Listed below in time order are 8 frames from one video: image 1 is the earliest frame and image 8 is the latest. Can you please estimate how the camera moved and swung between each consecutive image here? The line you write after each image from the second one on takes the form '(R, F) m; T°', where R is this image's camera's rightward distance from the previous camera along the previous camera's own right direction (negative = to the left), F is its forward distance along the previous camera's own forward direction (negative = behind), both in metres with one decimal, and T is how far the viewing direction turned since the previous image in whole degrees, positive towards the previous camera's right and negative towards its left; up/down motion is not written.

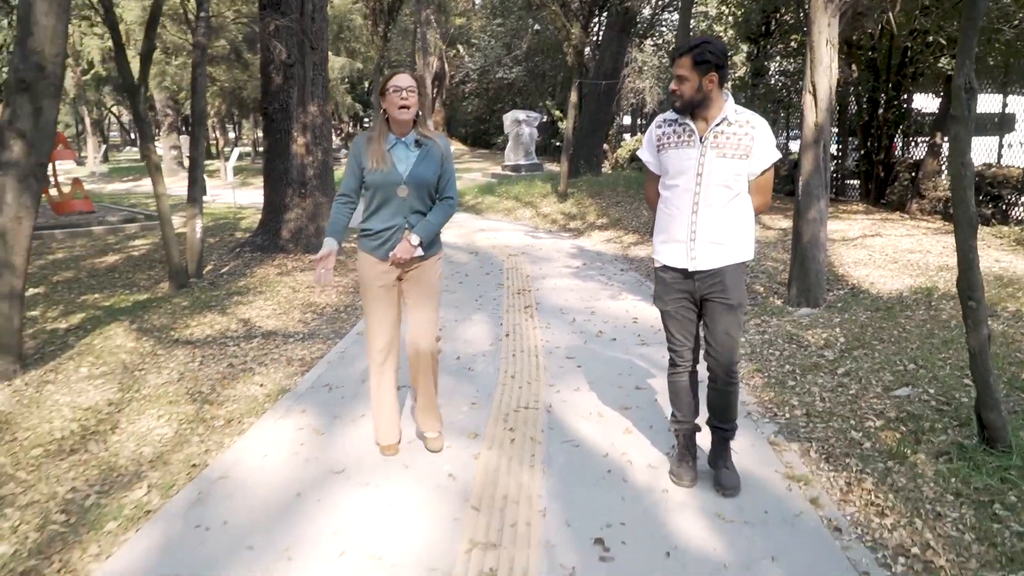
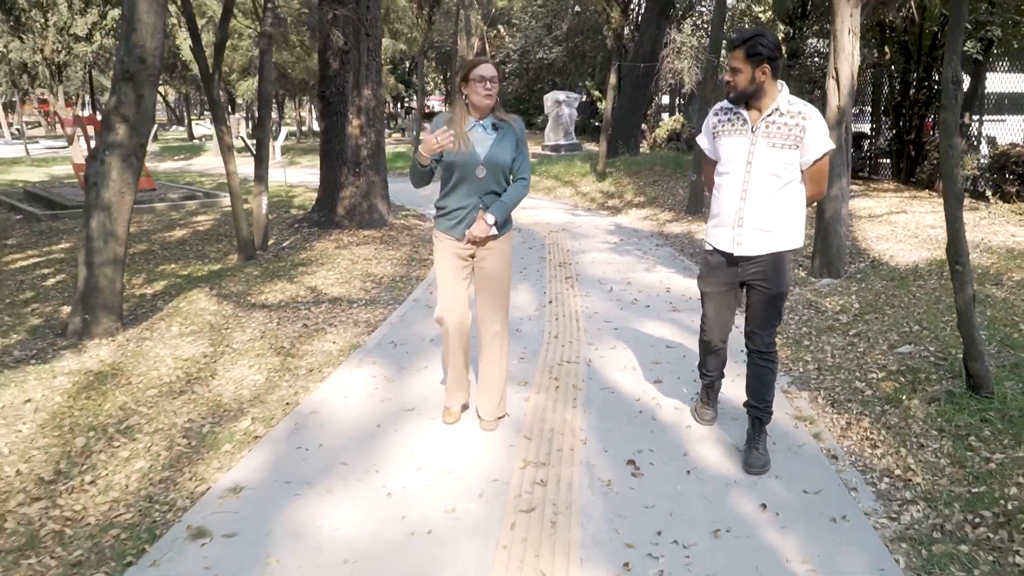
(0.0, -0.6) m; -2°
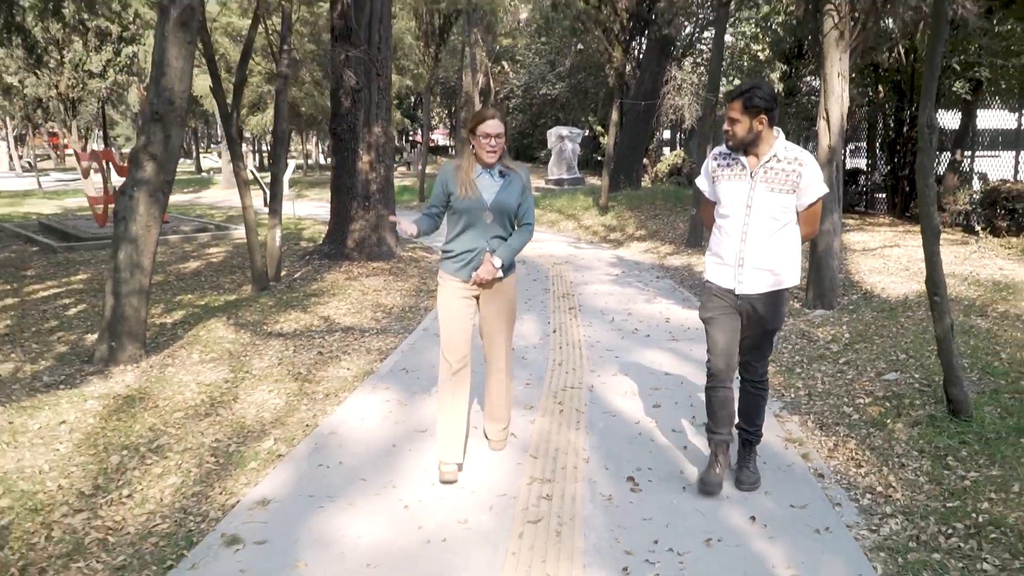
(0.0, -0.3) m; 0°
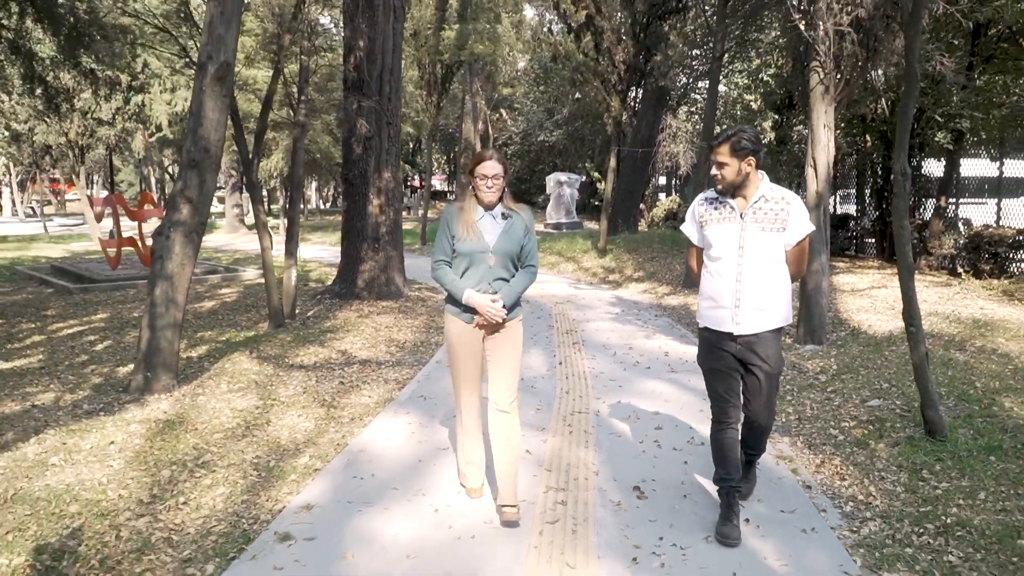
(-0.1, -0.5) m; 0°
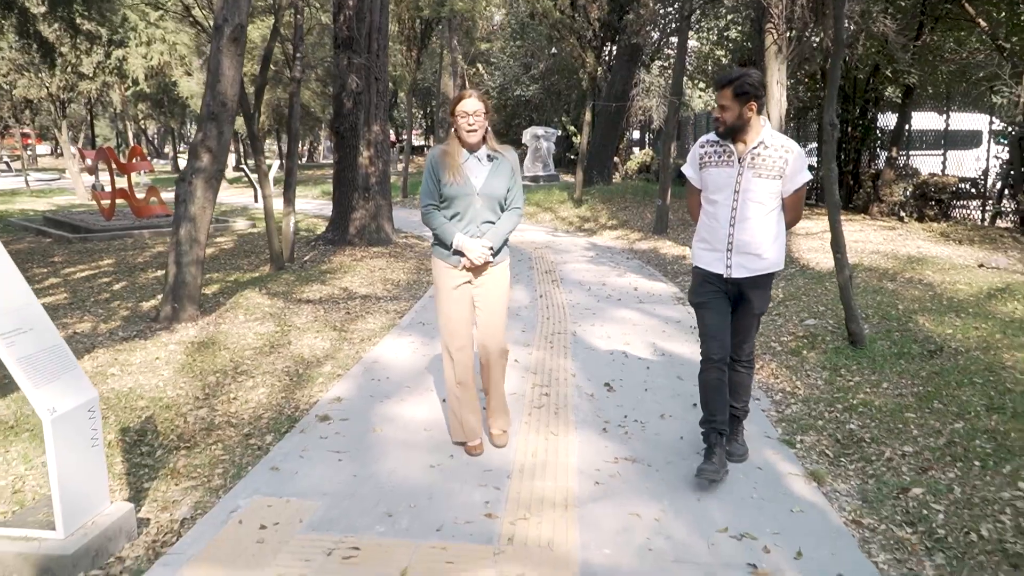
(-0.1, -0.9) m; +2°
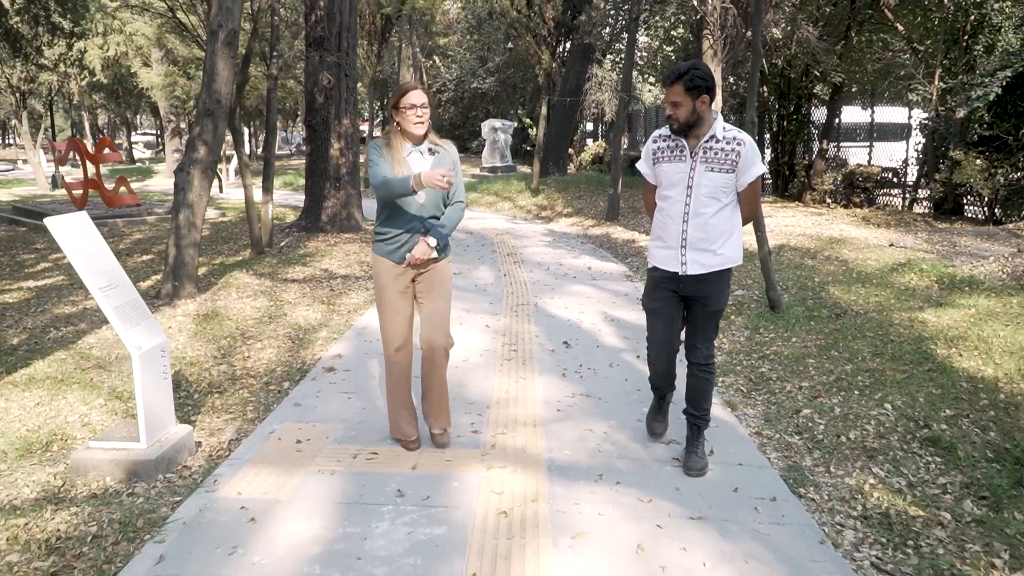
(-0.1, -1.0) m; +3°
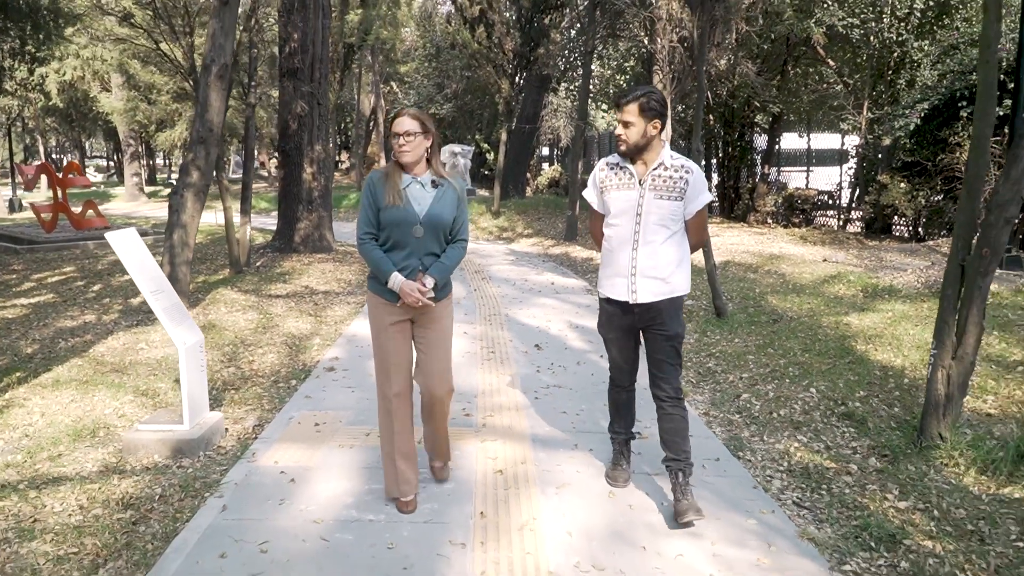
(-0.2, -0.8) m; +3°
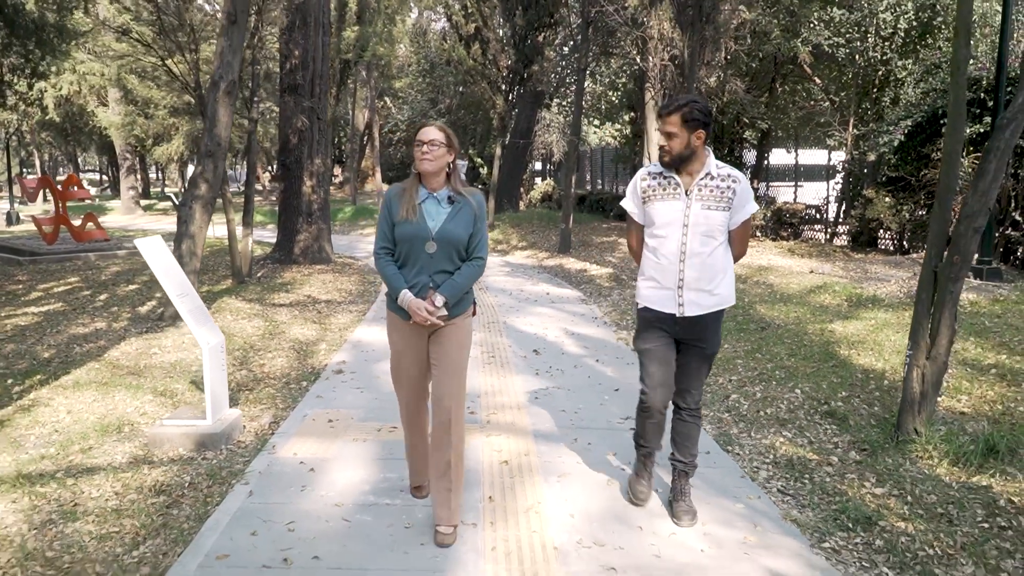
(-0.1, -0.3) m; +1°
